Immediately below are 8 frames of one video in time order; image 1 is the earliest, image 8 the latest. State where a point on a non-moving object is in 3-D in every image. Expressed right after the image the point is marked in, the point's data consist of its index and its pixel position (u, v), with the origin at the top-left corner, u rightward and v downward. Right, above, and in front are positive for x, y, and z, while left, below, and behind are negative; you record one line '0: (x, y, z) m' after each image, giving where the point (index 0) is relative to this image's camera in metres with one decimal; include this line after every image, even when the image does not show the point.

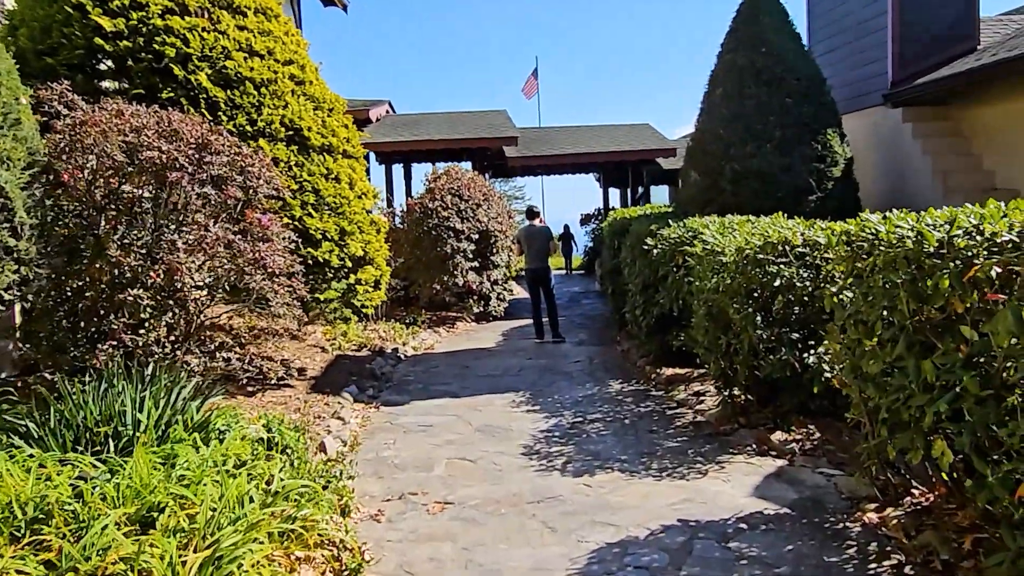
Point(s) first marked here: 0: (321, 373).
0: (-1.5, -0.7, +6.9) m
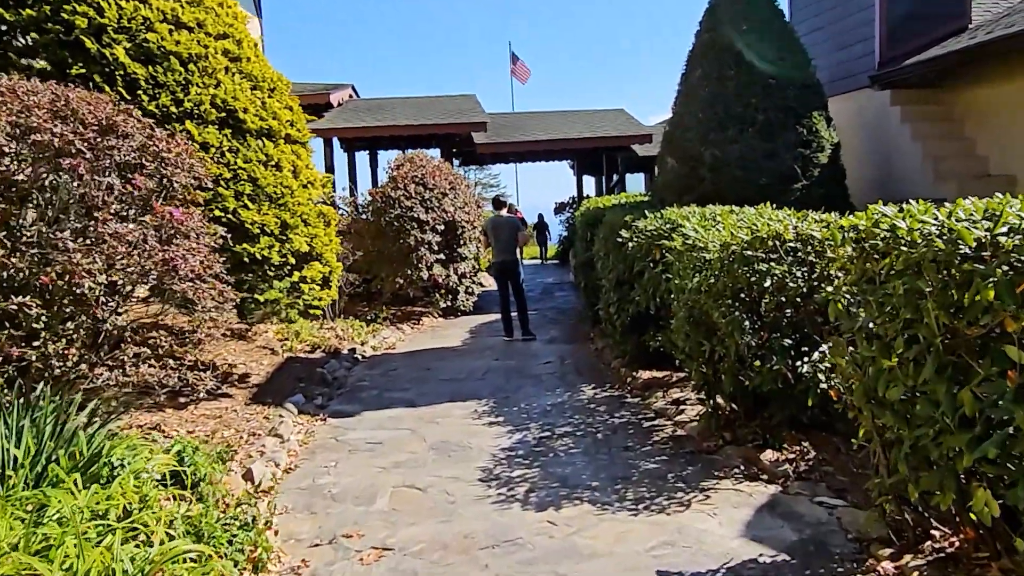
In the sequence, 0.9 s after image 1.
0: (-1.8, -0.7, +6.3) m
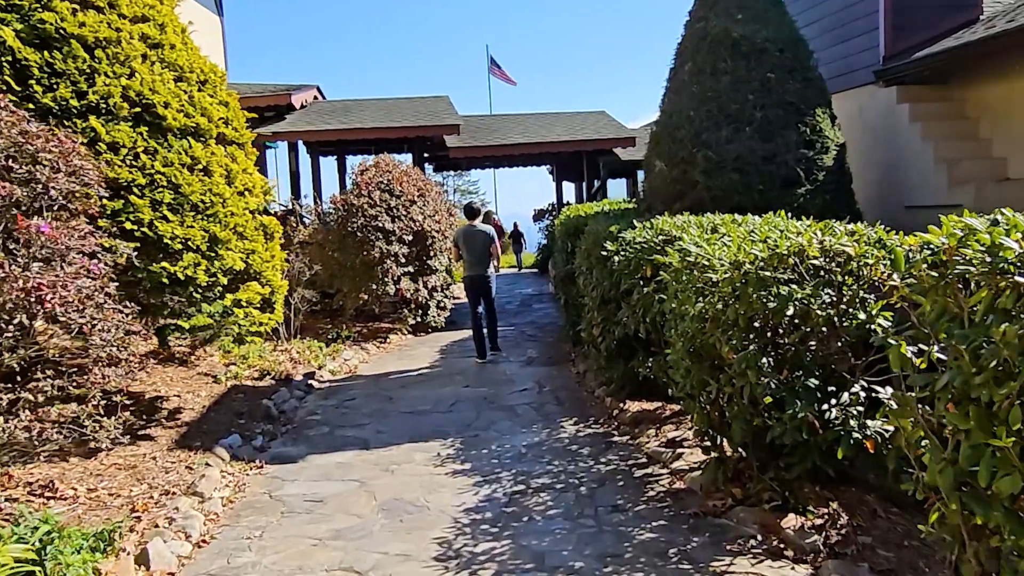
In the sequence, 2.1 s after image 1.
0: (-2.0, -0.8, +5.5) m
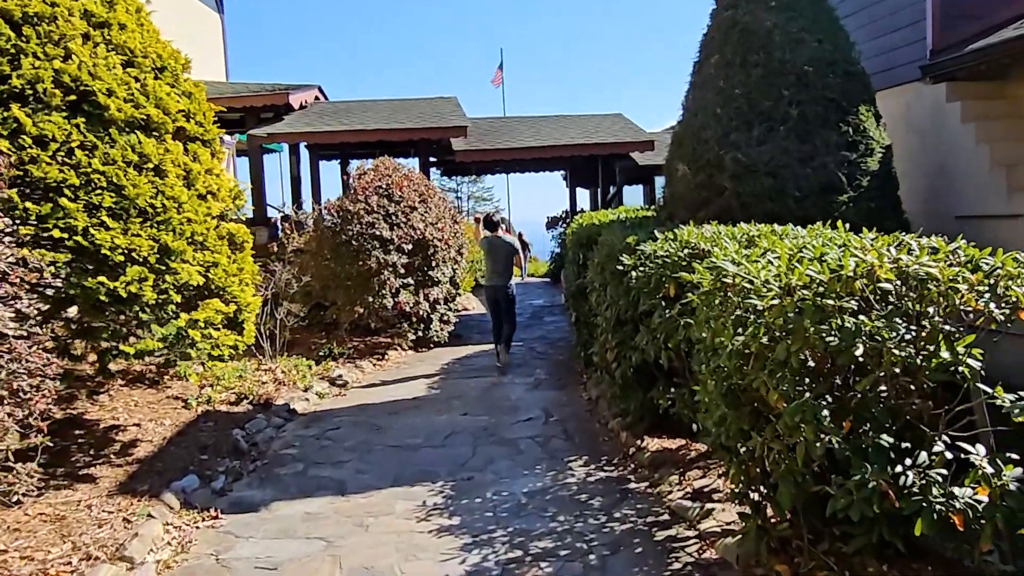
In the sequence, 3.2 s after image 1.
0: (-2.0, -0.9, +4.8) m
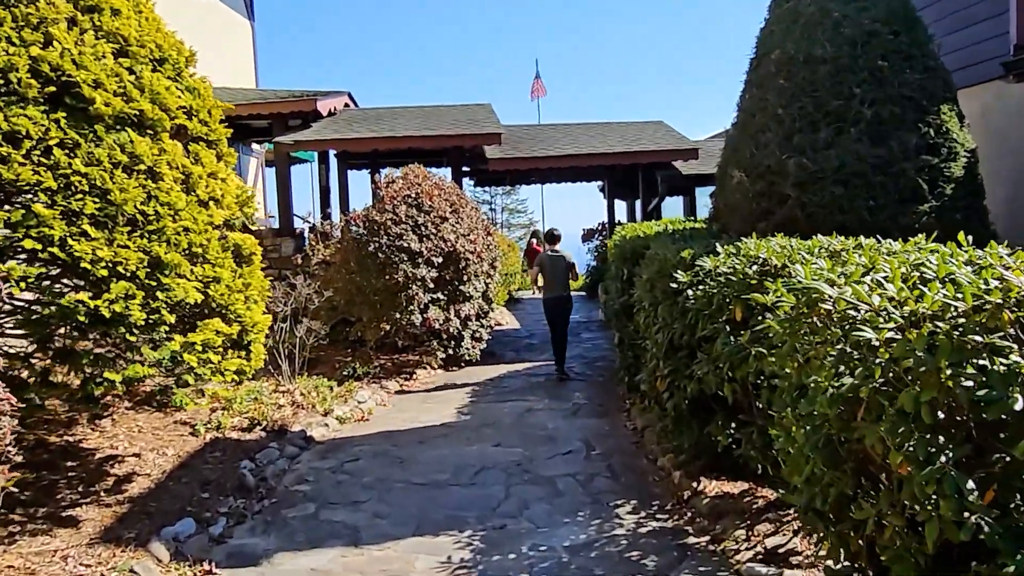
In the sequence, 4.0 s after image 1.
0: (-1.8, -1.0, +4.3) m
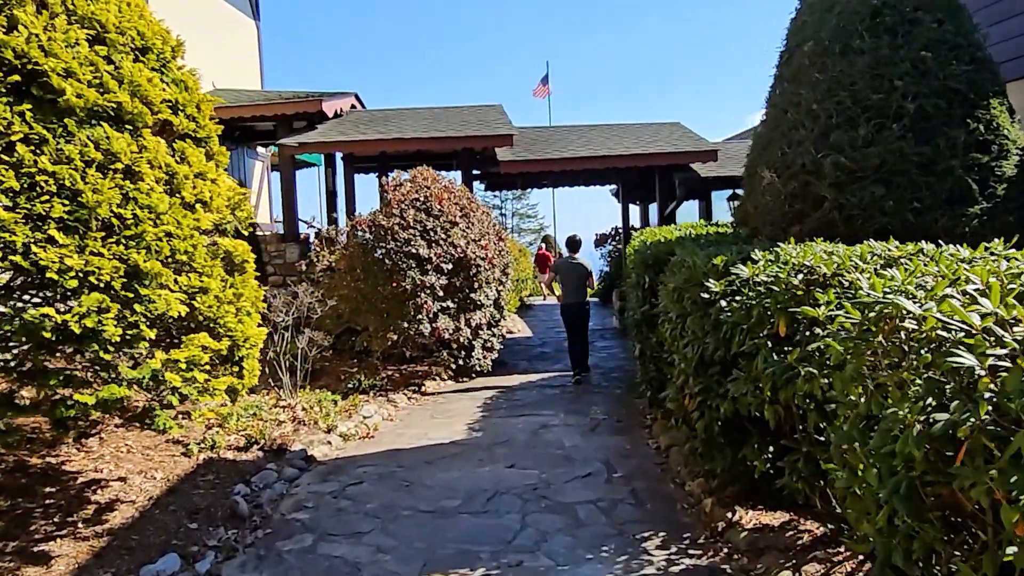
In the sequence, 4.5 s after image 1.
0: (-1.7, -1.1, +4.0) m
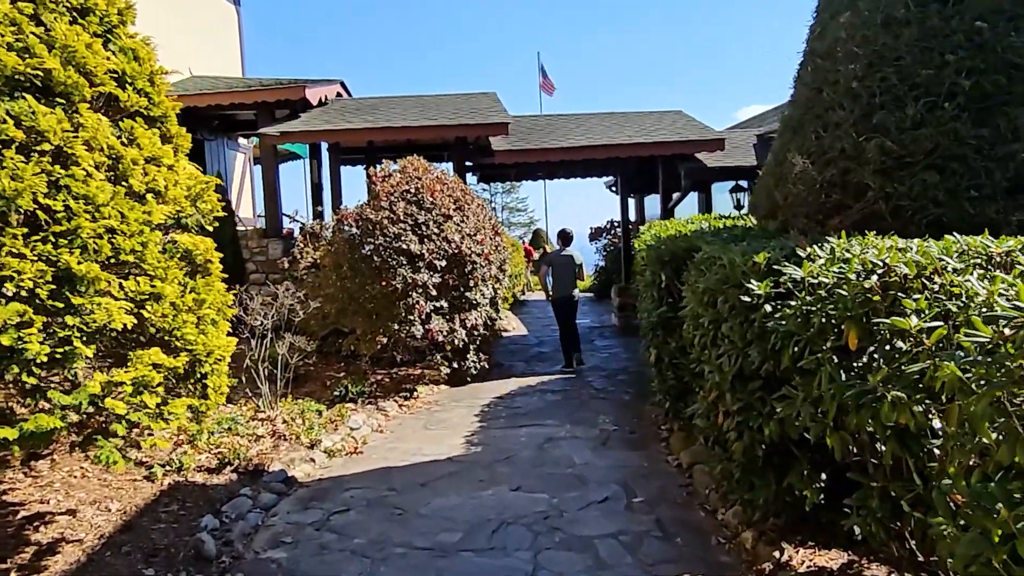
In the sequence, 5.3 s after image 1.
0: (-1.7, -1.1, +3.4) m
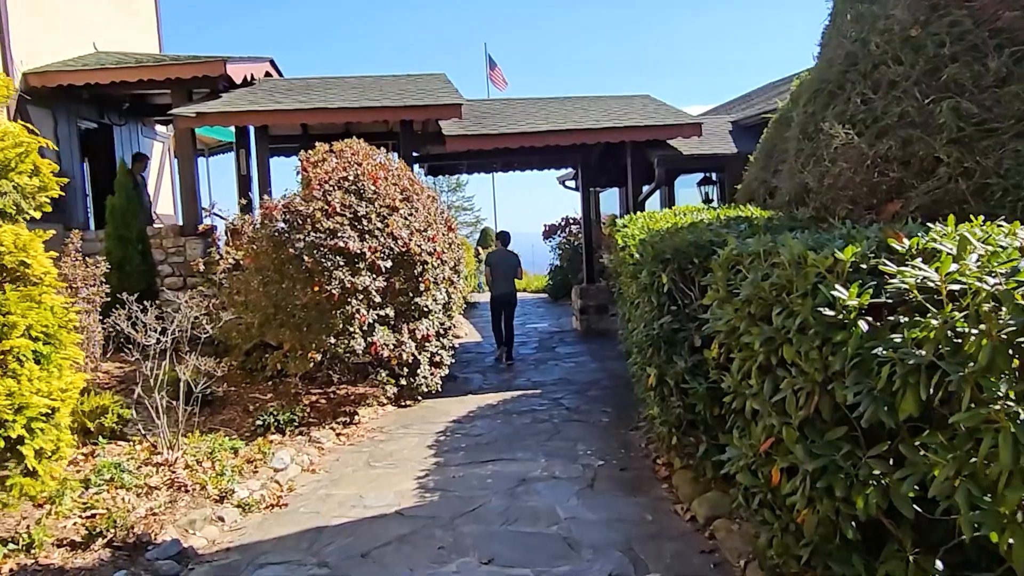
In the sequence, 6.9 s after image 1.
0: (-1.7, -1.1, +2.2) m
